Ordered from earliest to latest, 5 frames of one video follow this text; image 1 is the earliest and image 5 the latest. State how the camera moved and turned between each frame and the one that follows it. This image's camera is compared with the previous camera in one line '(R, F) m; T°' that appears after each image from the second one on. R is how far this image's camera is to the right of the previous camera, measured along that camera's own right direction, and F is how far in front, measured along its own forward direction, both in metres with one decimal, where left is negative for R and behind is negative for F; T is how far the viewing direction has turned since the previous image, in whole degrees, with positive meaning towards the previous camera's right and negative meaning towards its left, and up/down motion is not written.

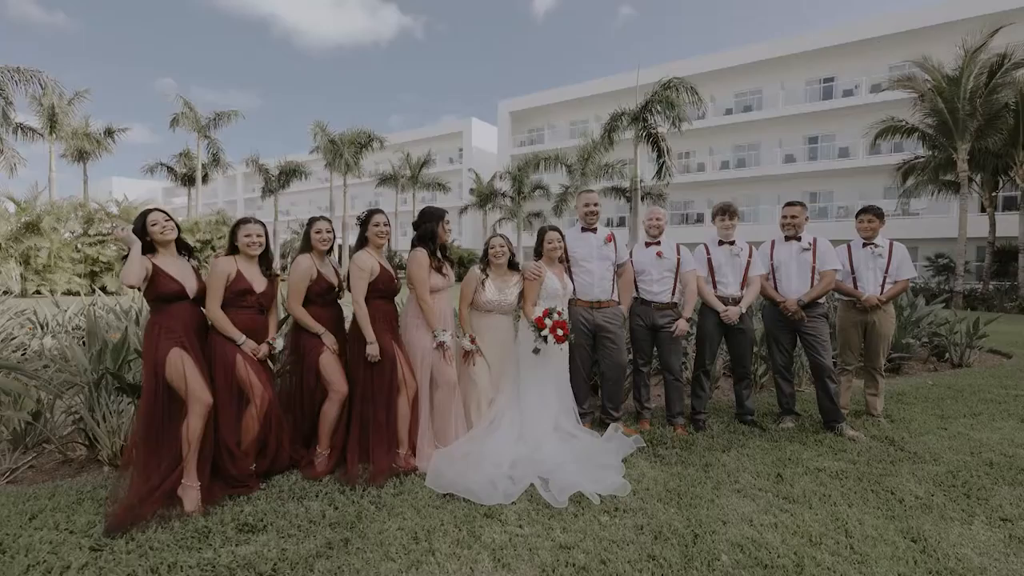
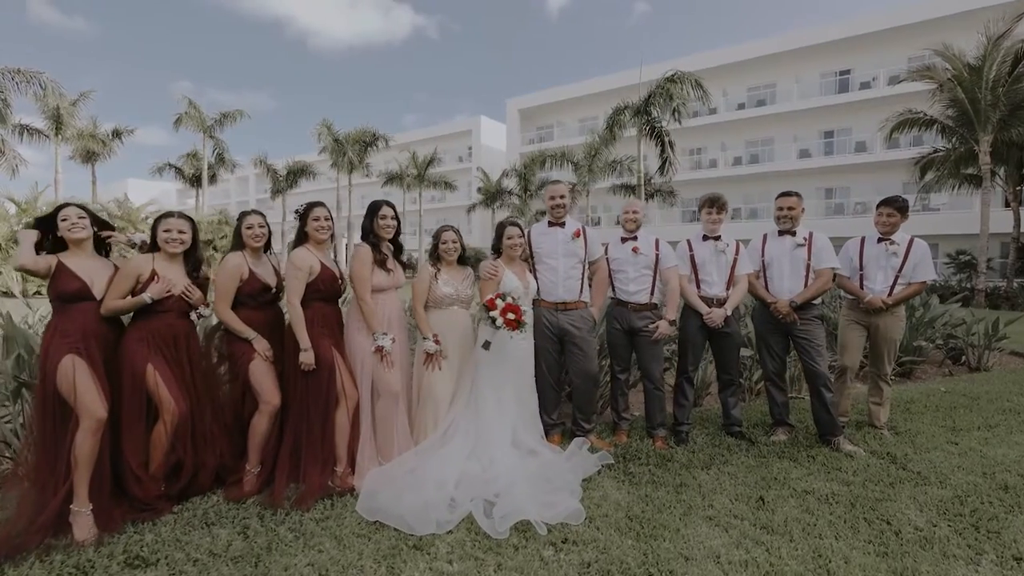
(+0.5, +0.4) m; -2°
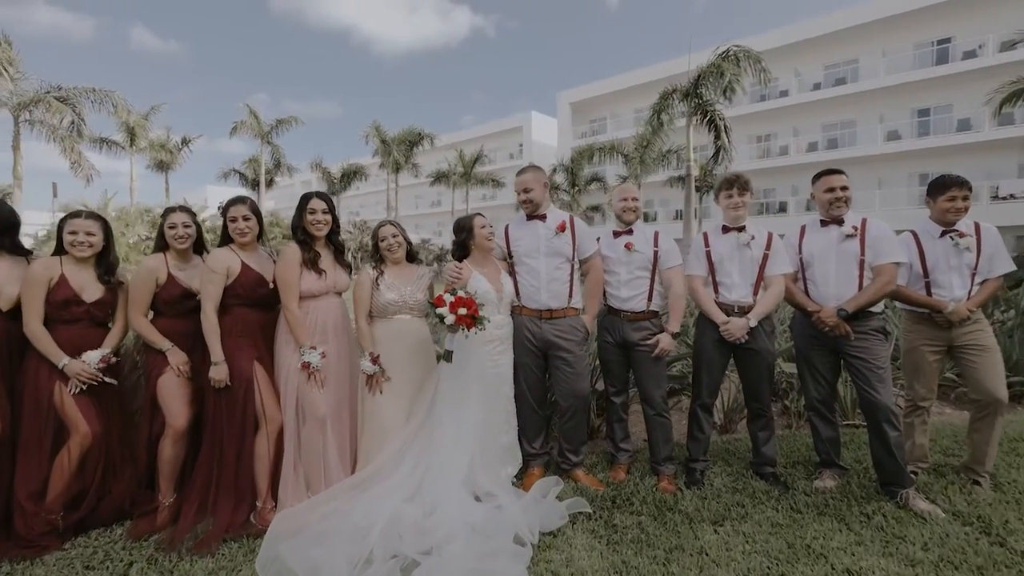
(+0.7, +0.7) m; -7°
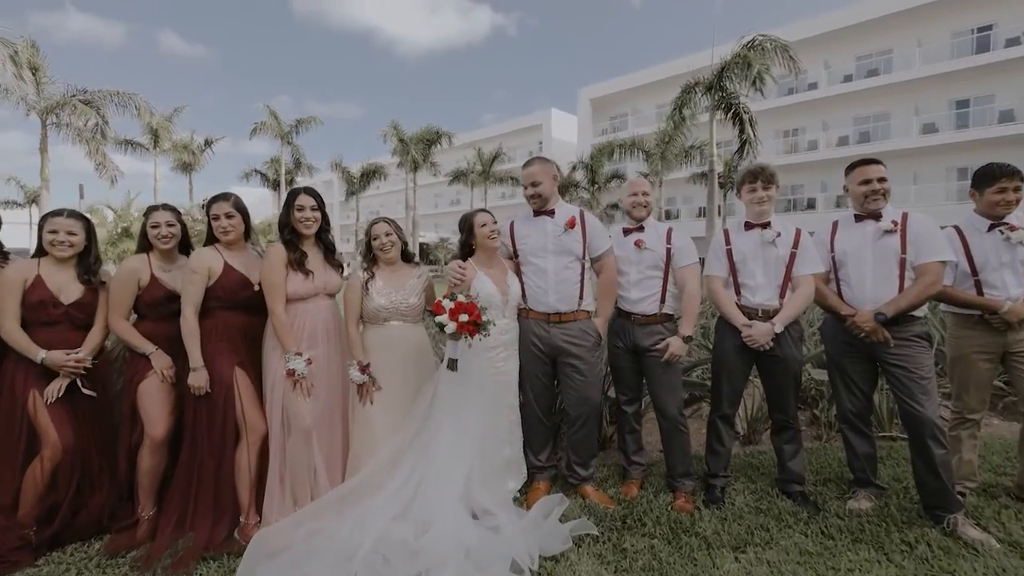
(+0.1, +0.2) m; -2°
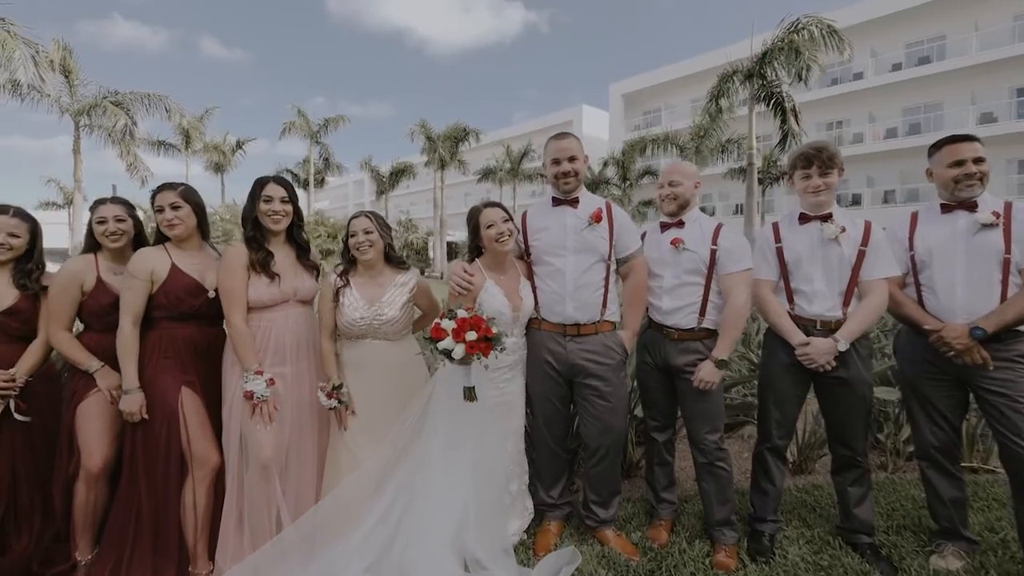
(+0.1, +0.5) m; -4°
